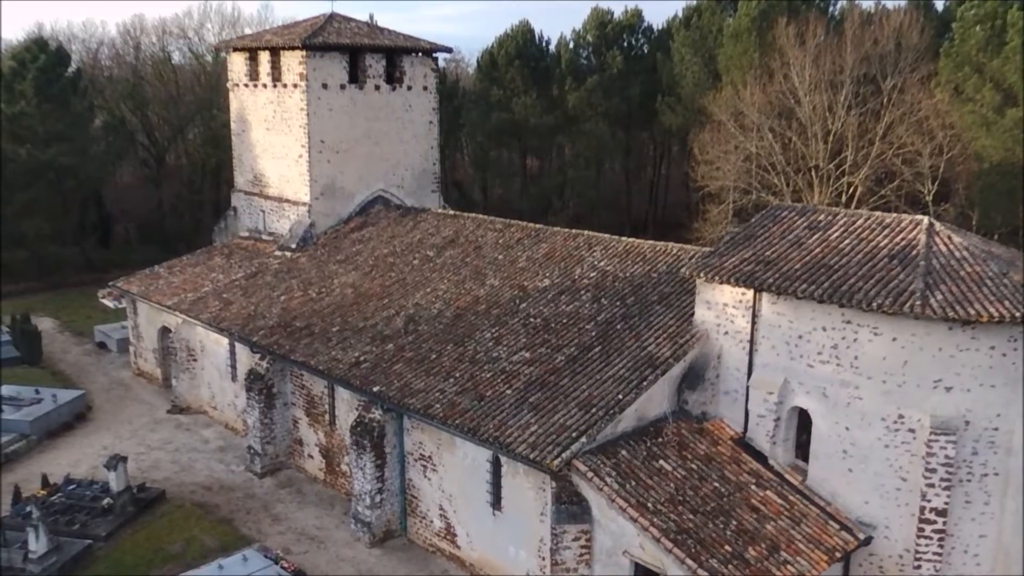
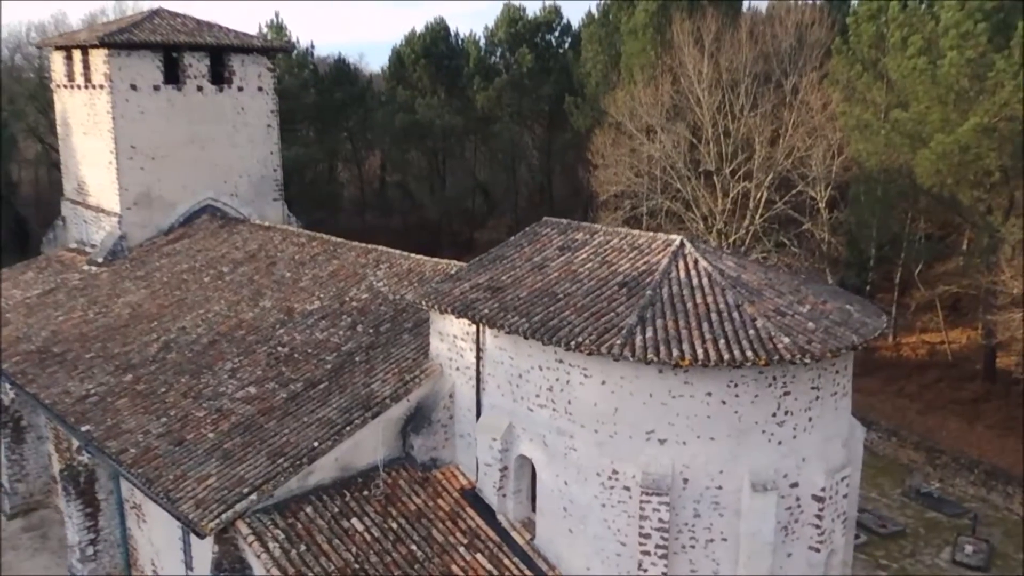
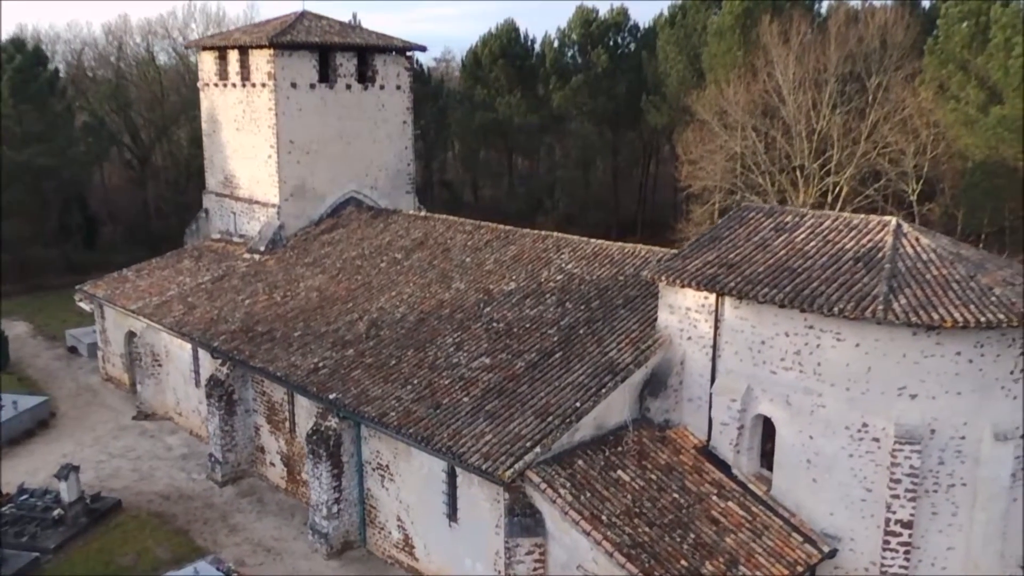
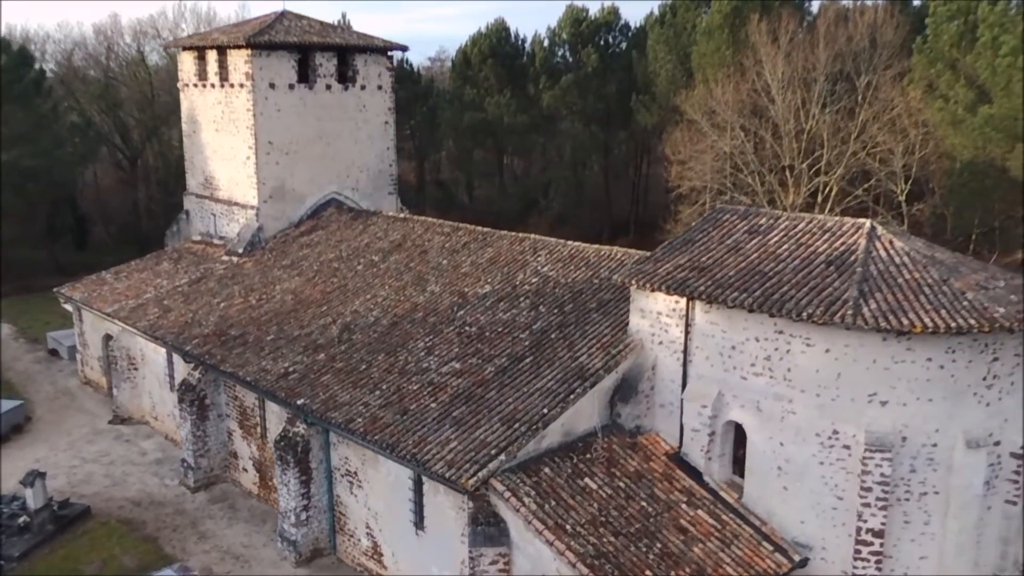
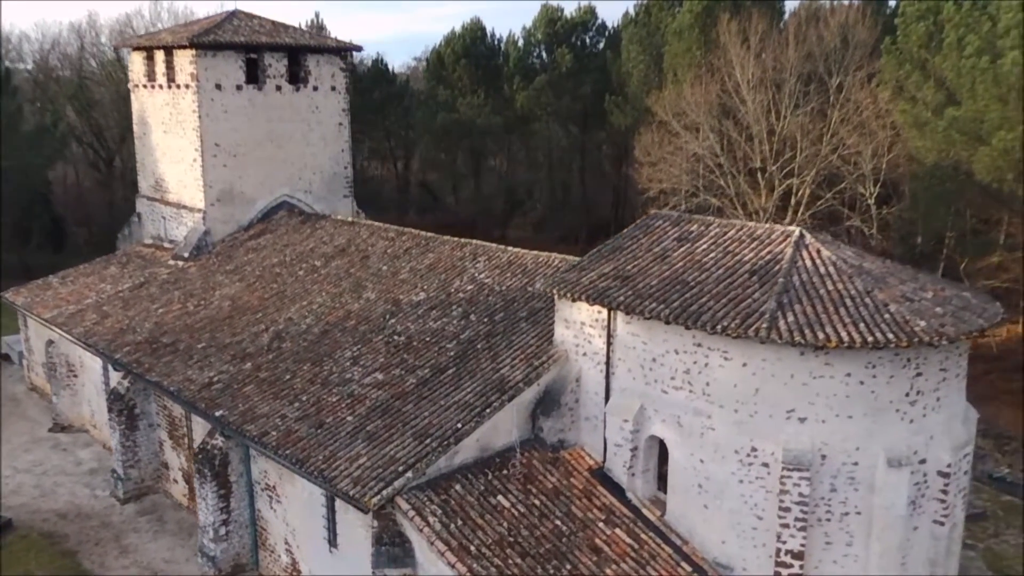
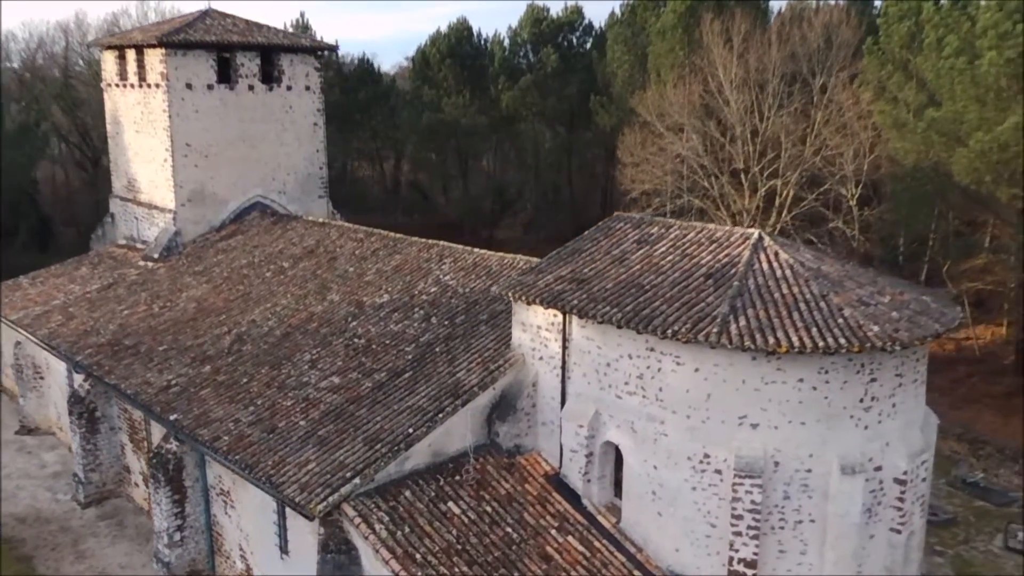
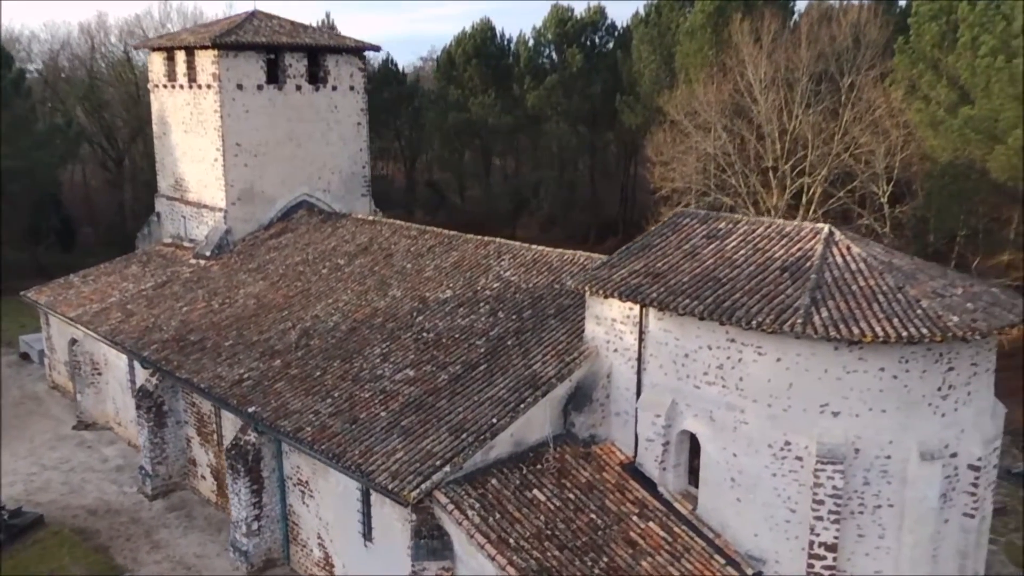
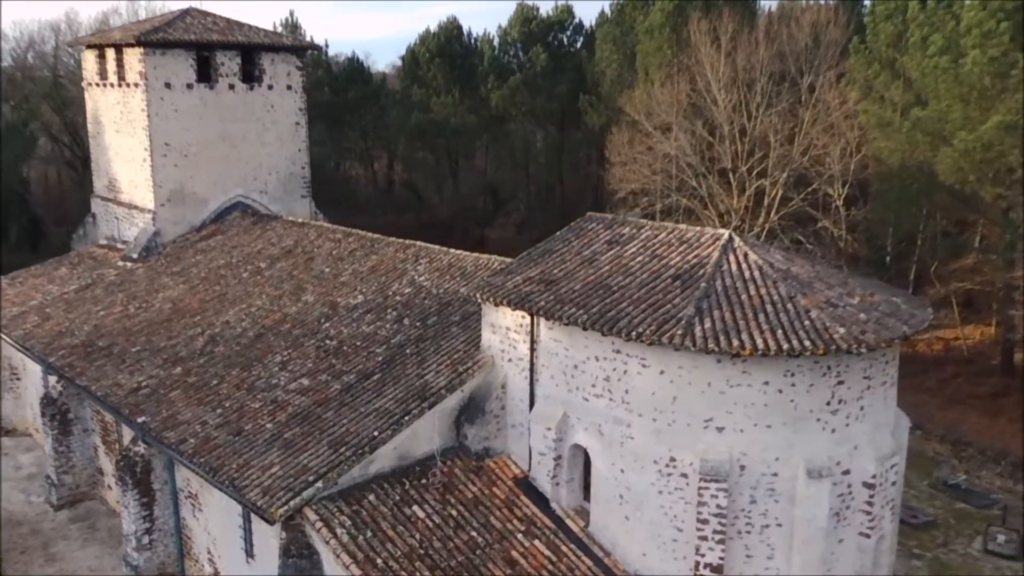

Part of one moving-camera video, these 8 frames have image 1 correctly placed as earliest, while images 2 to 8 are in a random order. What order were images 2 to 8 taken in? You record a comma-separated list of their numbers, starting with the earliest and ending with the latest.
3, 4, 7, 5, 6, 8, 2
